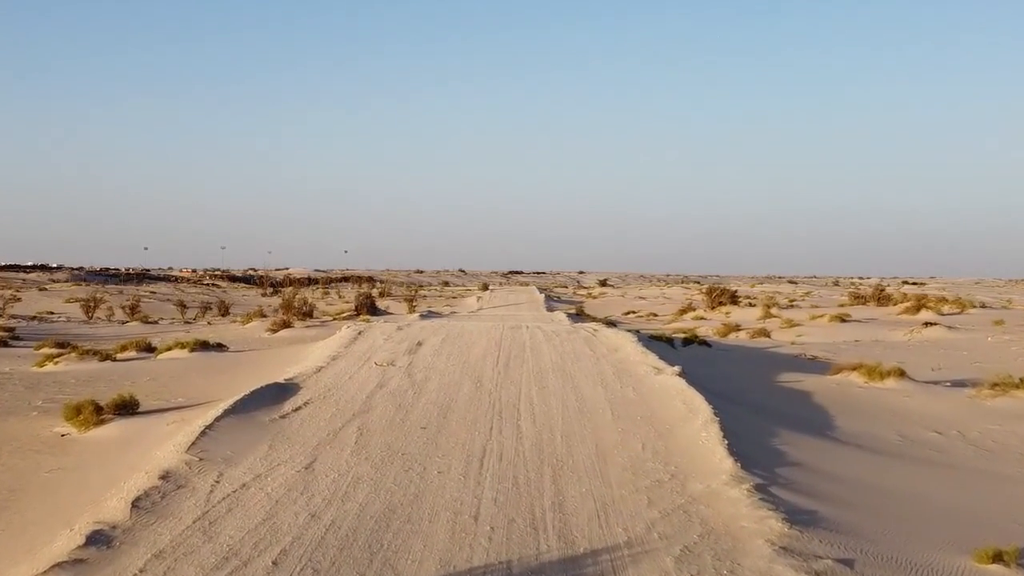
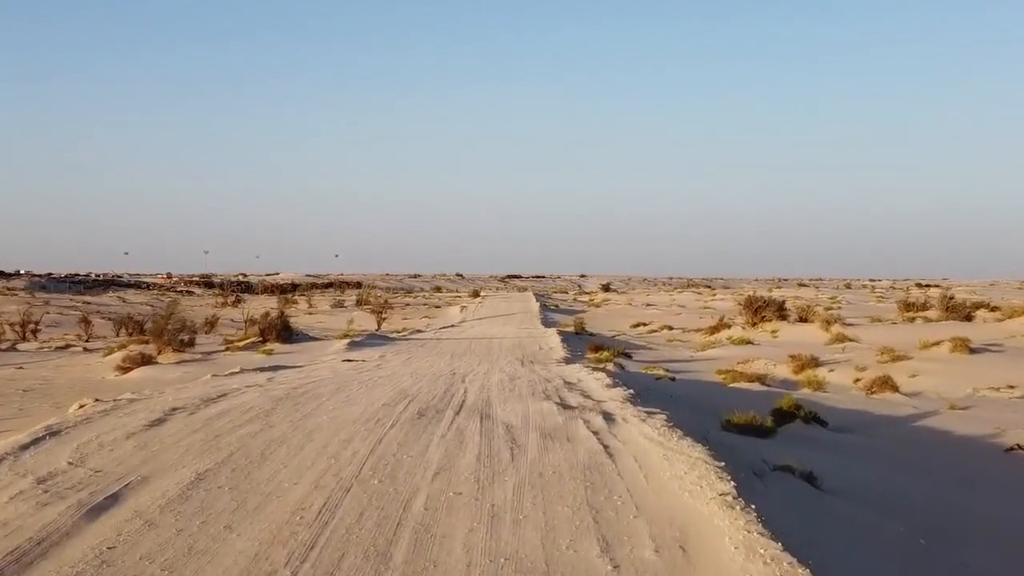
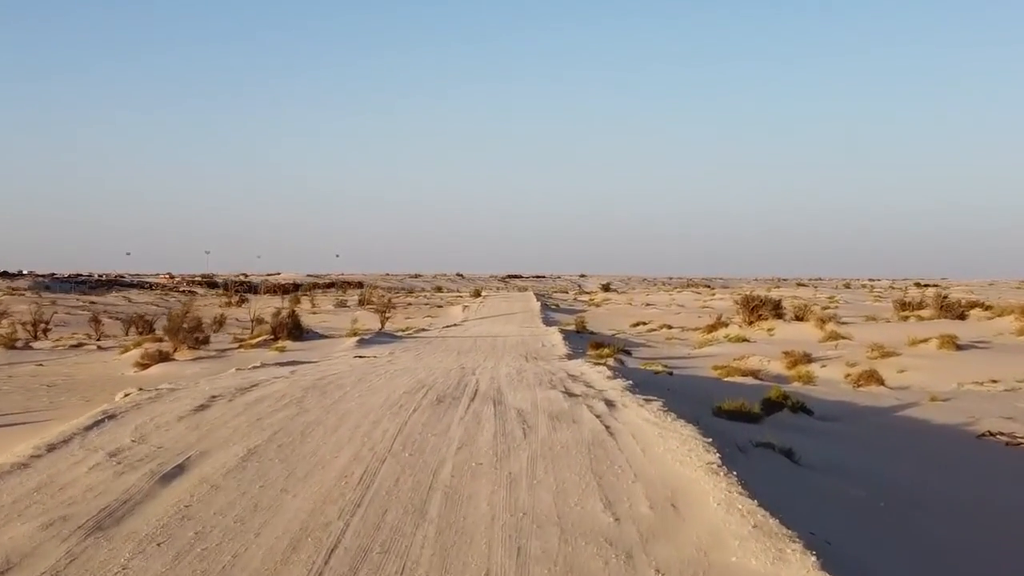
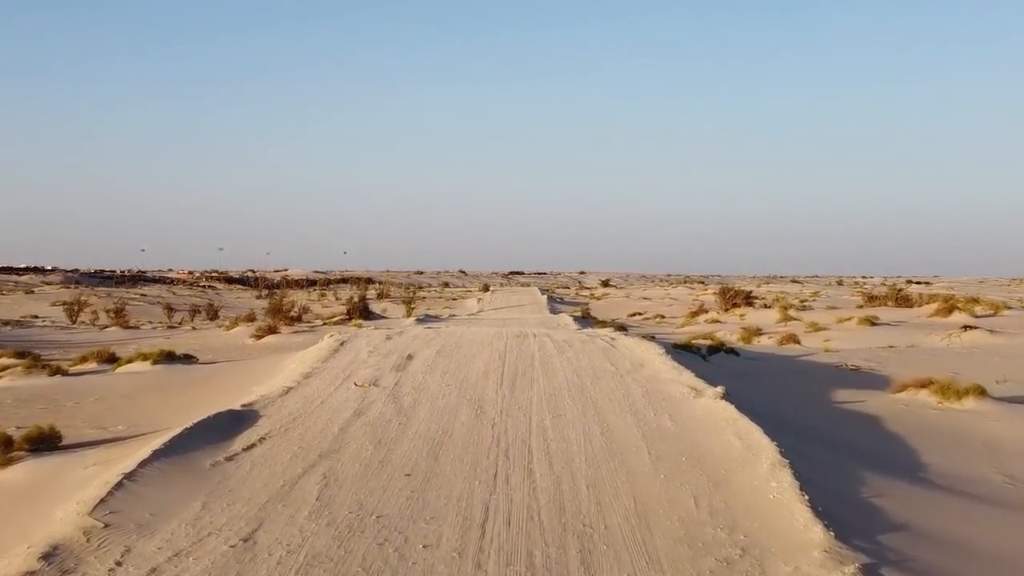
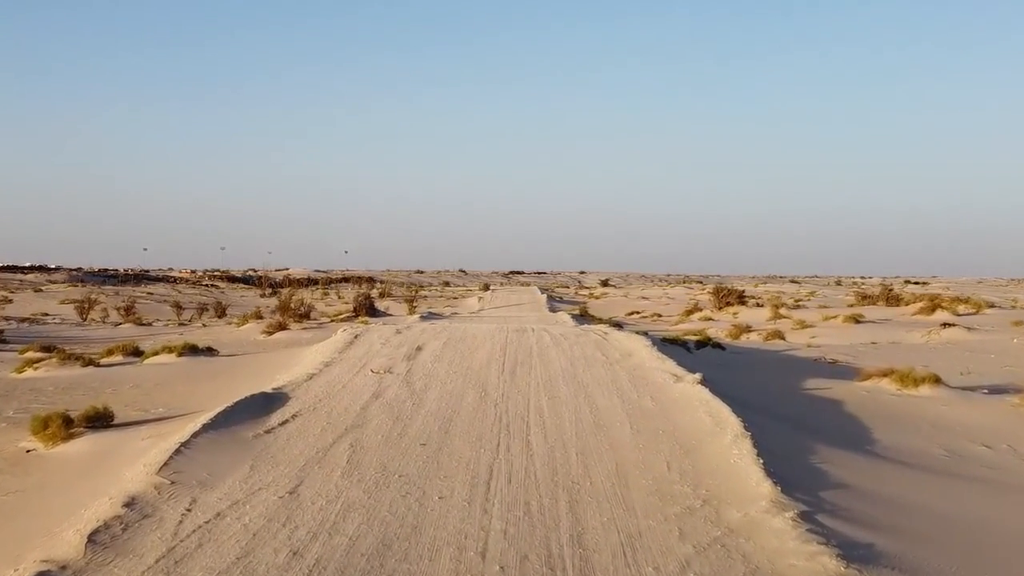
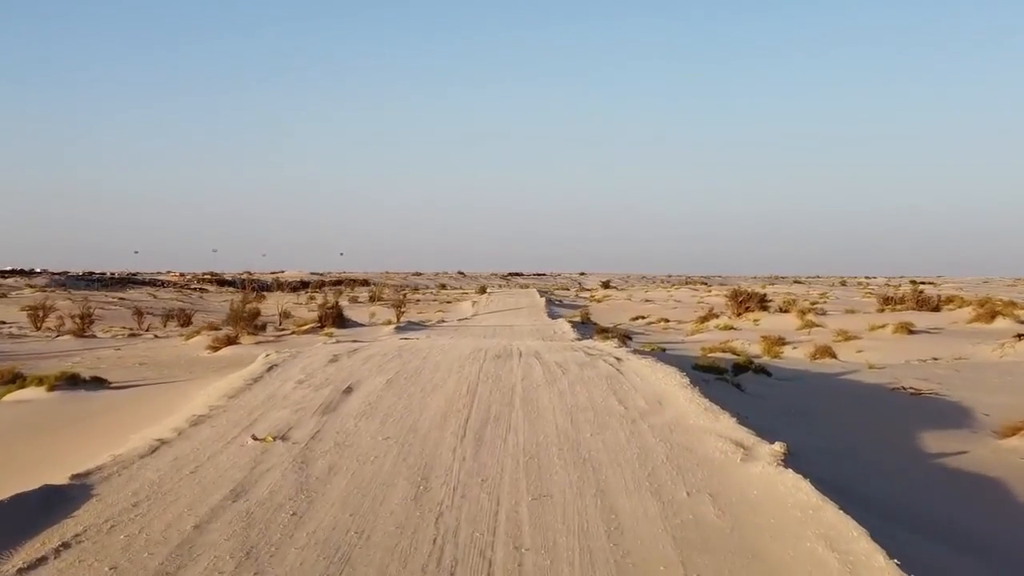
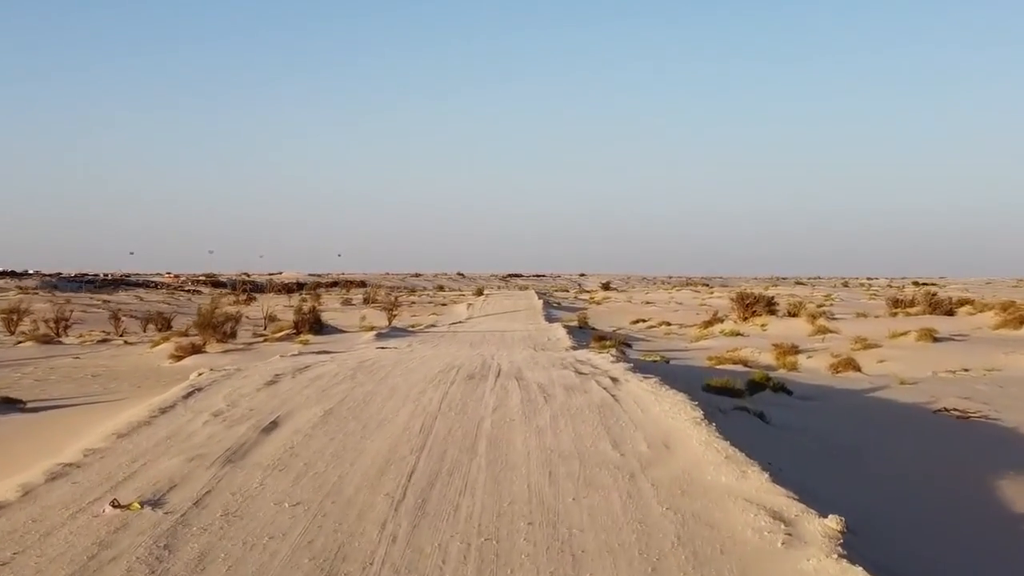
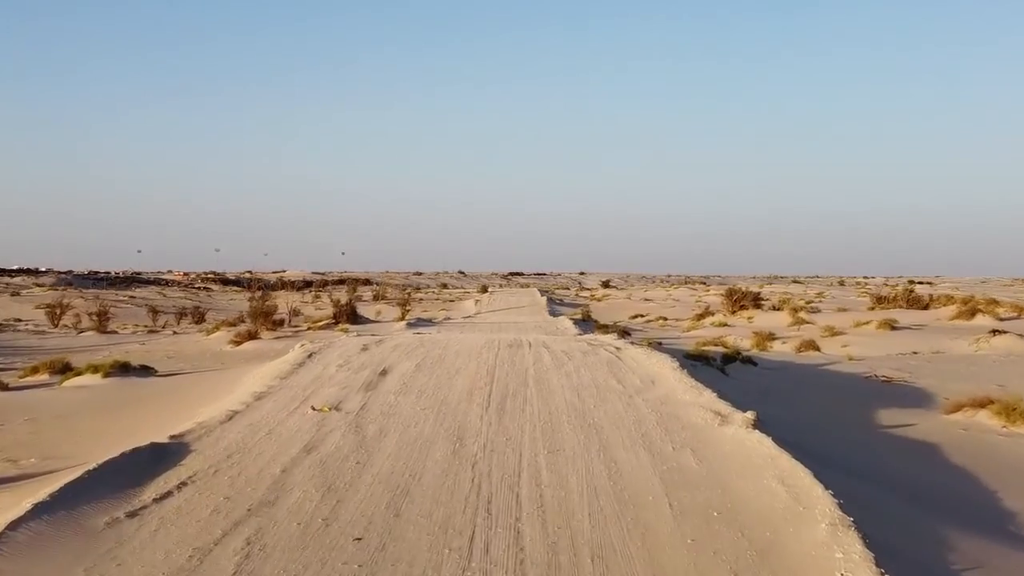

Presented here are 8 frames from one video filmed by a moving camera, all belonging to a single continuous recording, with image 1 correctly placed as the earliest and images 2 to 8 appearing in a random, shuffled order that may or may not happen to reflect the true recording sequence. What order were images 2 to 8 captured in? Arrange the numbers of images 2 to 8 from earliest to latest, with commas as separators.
5, 4, 8, 6, 7, 3, 2
